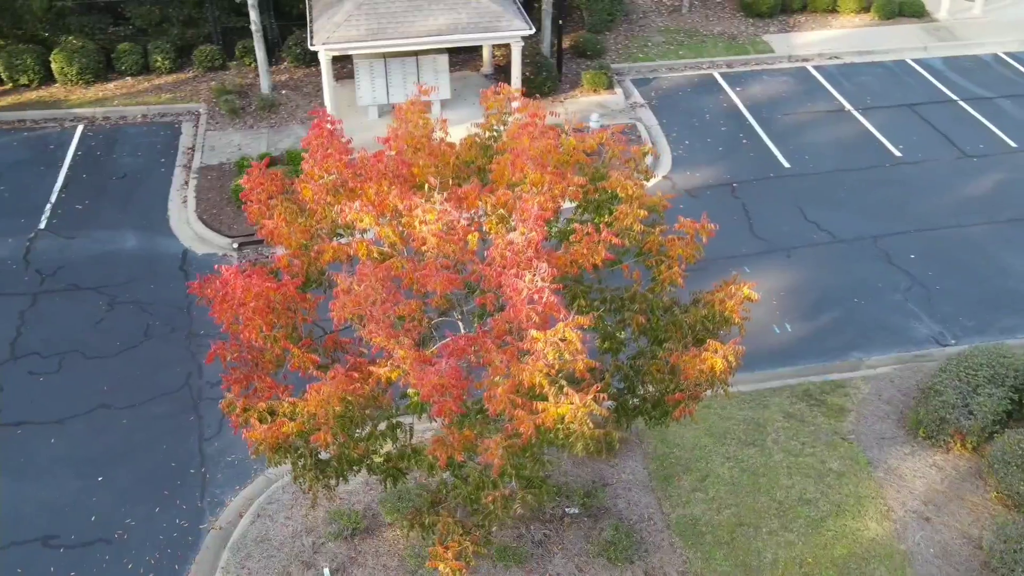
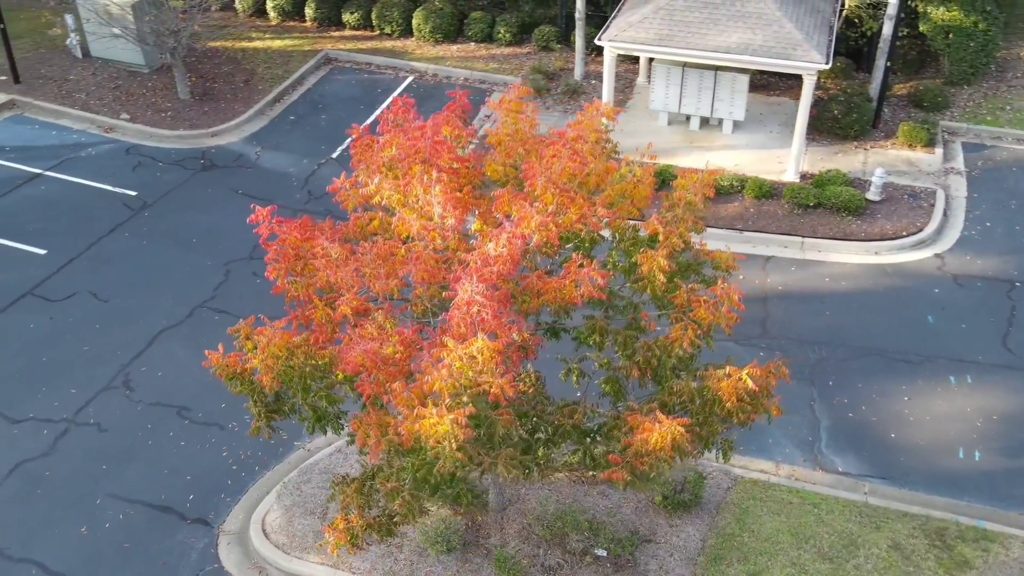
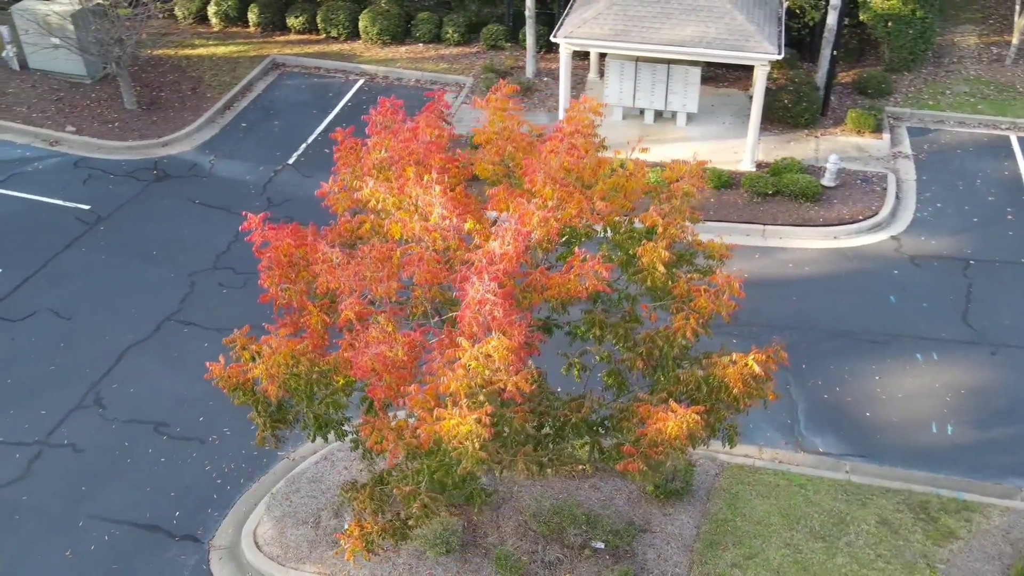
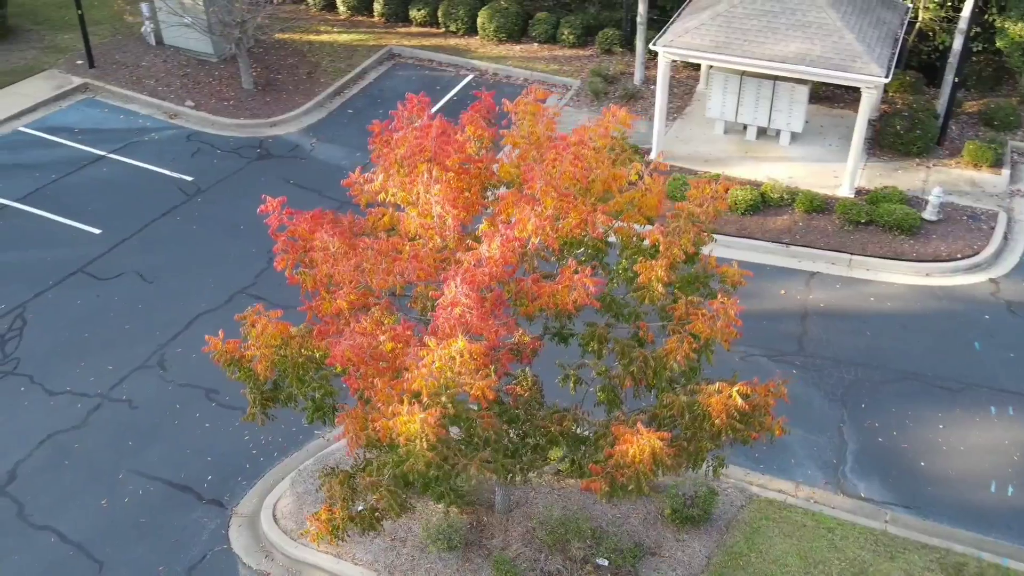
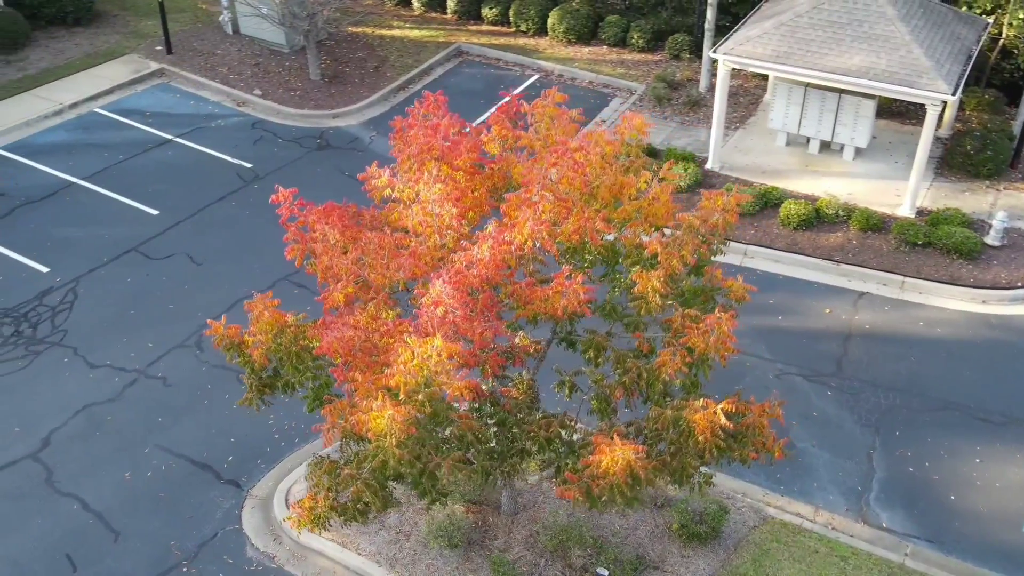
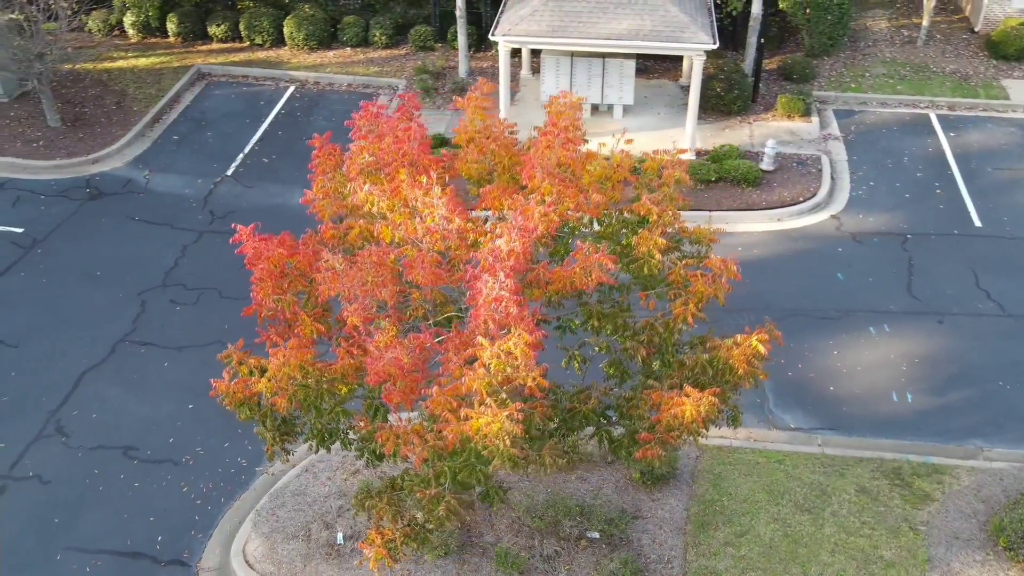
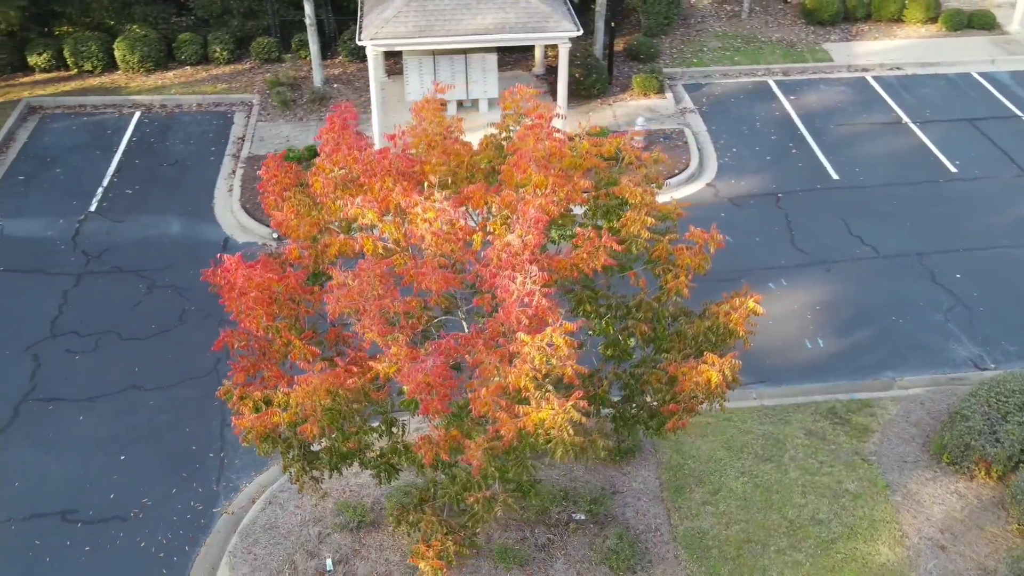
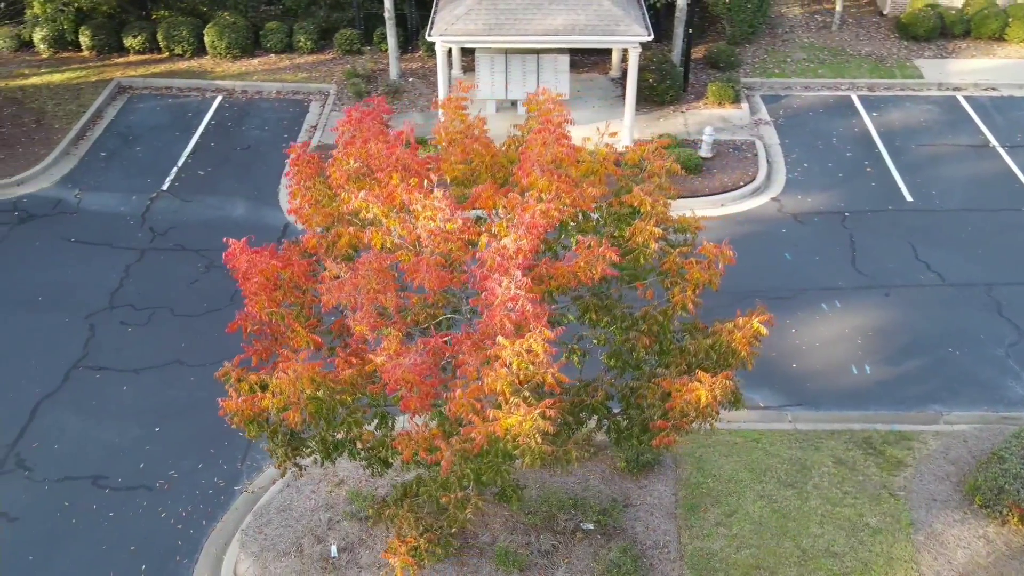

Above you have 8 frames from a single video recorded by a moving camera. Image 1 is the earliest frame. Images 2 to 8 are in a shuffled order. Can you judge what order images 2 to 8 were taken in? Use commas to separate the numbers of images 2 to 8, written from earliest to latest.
7, 8, 6, 3, 2, 4, 5
